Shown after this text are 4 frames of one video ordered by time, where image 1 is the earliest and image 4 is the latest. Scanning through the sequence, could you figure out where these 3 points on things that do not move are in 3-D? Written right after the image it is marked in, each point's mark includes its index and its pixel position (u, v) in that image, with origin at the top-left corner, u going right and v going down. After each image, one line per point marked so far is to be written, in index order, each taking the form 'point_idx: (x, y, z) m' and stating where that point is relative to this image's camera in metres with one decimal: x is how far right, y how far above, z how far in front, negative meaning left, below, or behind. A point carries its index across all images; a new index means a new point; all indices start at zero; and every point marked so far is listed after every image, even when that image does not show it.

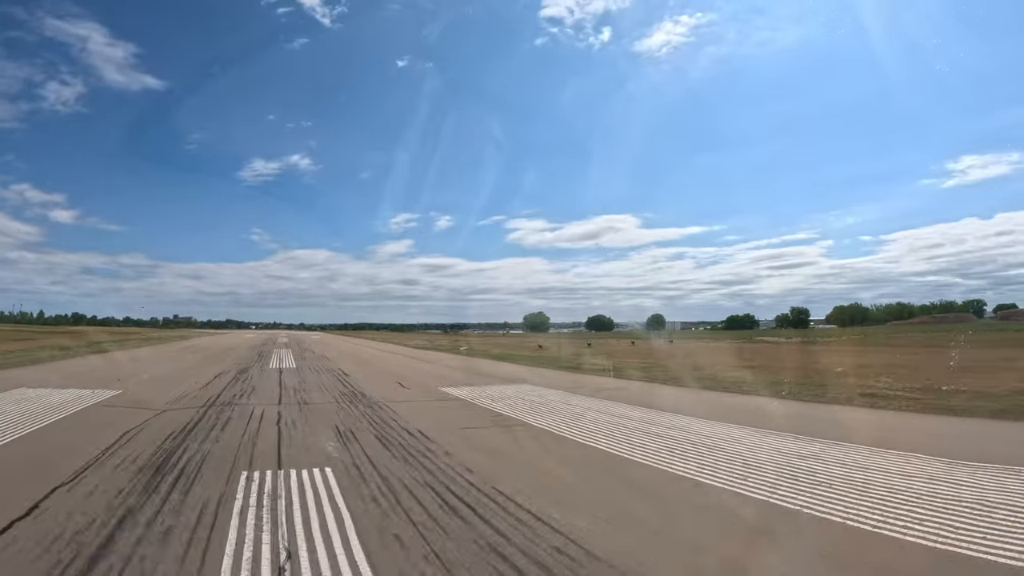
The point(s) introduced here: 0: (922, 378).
0: (+12.6, -2.7, +17.9) m
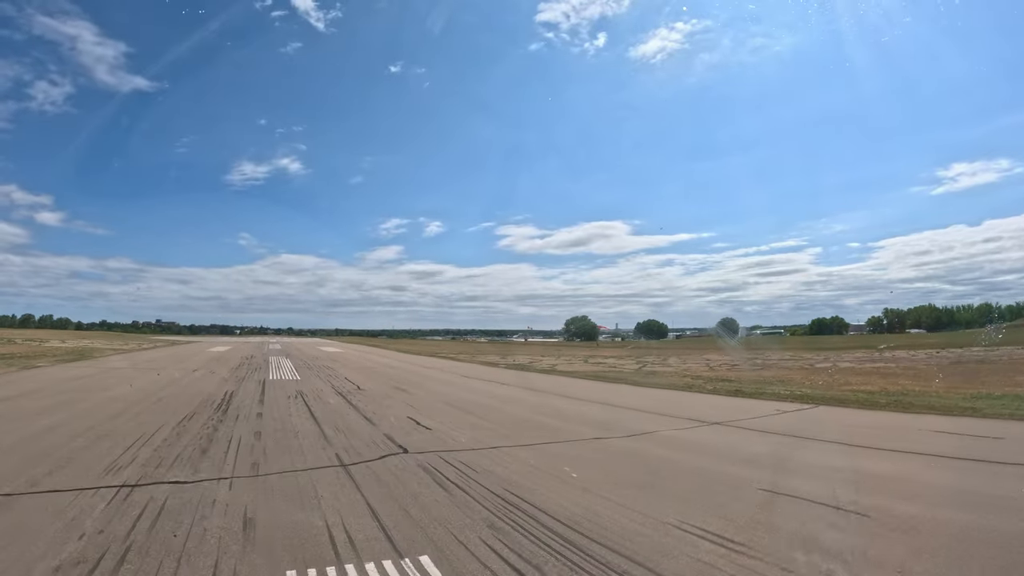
0: (+13.9, -2.7, +16.3) m
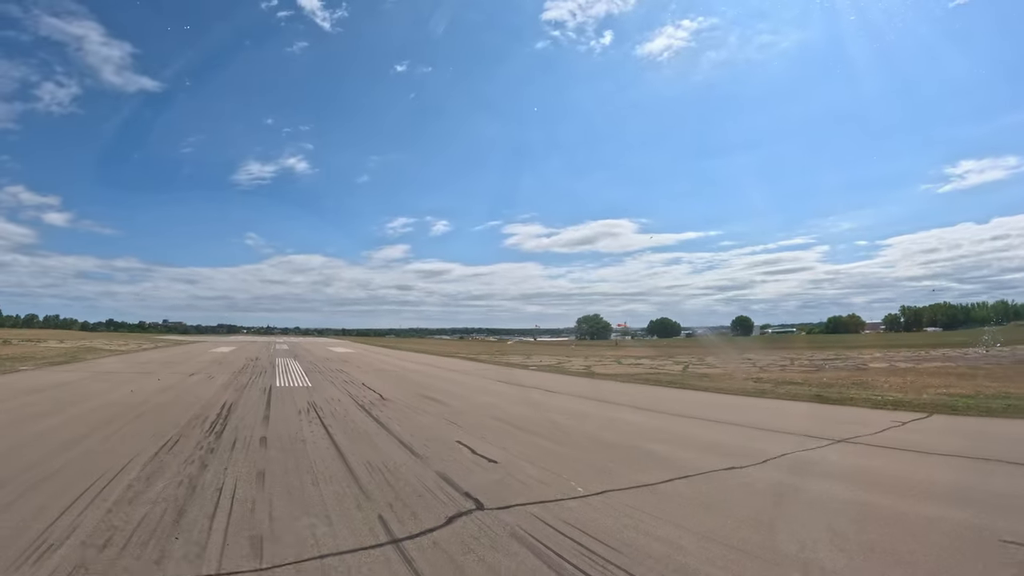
0: (+14.4, -2.6, +15.2) m
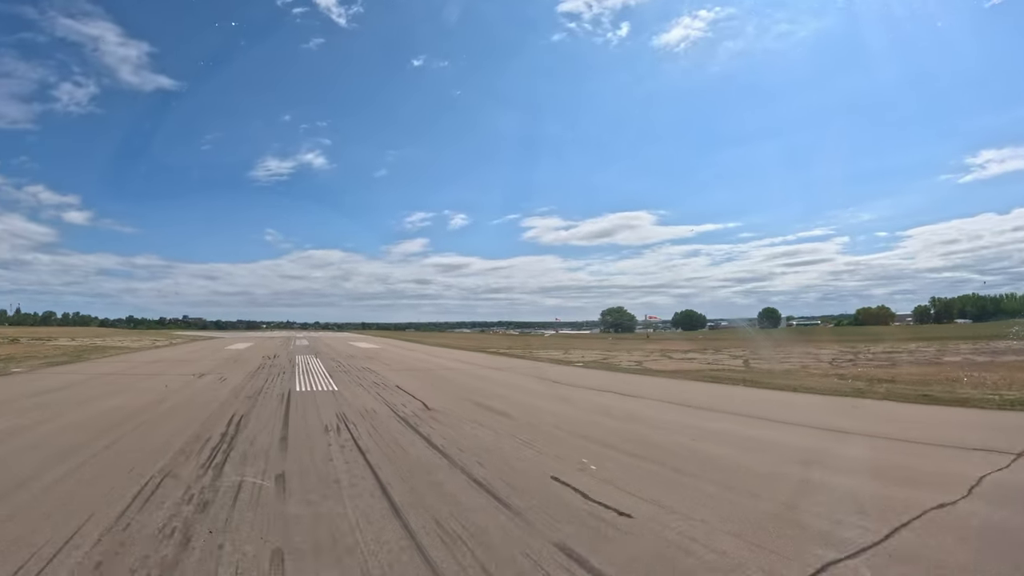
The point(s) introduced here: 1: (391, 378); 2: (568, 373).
0: (+14.9, -2.2, +13.4) m
1: (-4.1, -2.9, +19.1) m
2: (+2.0, -2.9, +19.3) m
